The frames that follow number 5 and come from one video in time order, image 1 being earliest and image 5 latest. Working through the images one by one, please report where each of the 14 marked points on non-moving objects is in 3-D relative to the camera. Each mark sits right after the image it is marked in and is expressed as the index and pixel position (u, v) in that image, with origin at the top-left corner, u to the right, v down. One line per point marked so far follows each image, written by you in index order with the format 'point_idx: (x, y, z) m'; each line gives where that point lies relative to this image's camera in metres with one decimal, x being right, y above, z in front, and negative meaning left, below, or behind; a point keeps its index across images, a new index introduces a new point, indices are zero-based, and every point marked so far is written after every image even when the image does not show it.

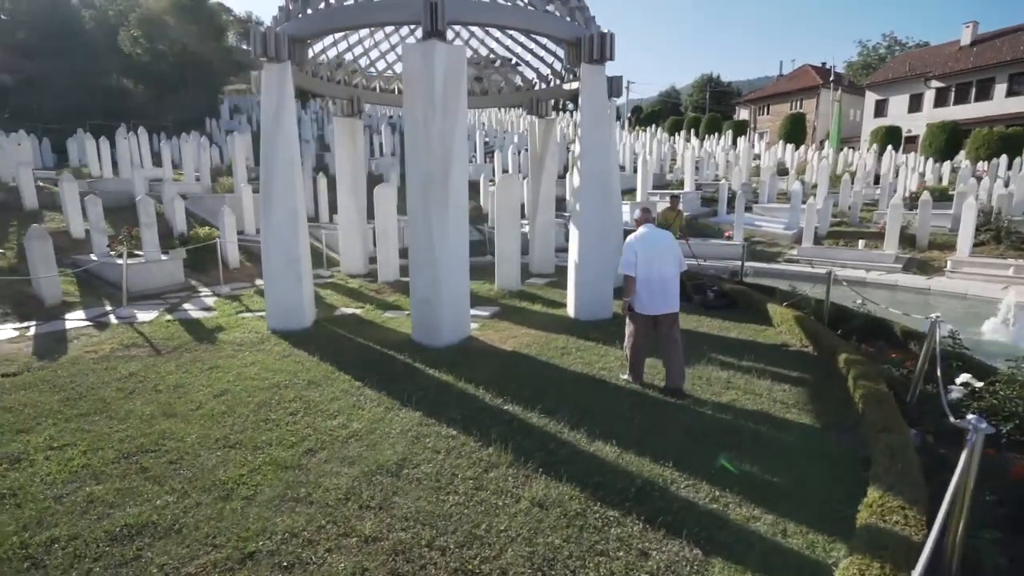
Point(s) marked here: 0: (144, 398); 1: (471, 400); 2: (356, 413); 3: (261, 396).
0: (-3.9, -1.2, +4.9) m
1: (-0.5, -1.2, +5.0) m
2: (-1.6, -1.3, +4.7) m
3: (-2.7, -1.2, +5.0) m
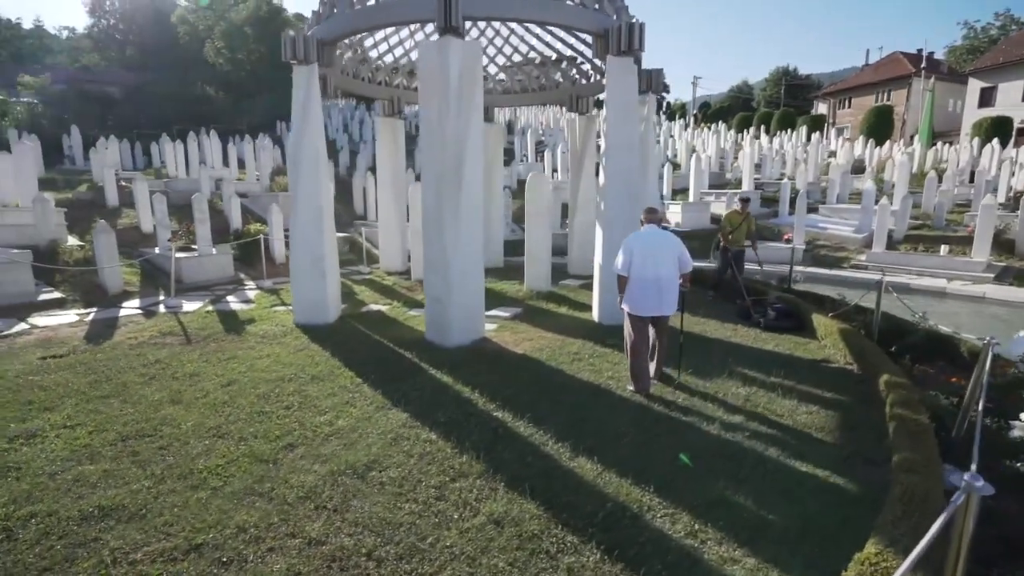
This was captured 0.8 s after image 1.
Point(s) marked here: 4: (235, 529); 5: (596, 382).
0: (-3.9, -1.1, +5.2) m
1: (-0.5, -1.2, +4.8) m
2: (-1.7, -1.2, +4.7) m
3: (-2.8, -1.1, +5.2) m
4: (-1.8, -1.6, +3.0) m
5: (+1.0, -1.1, +5.5) m
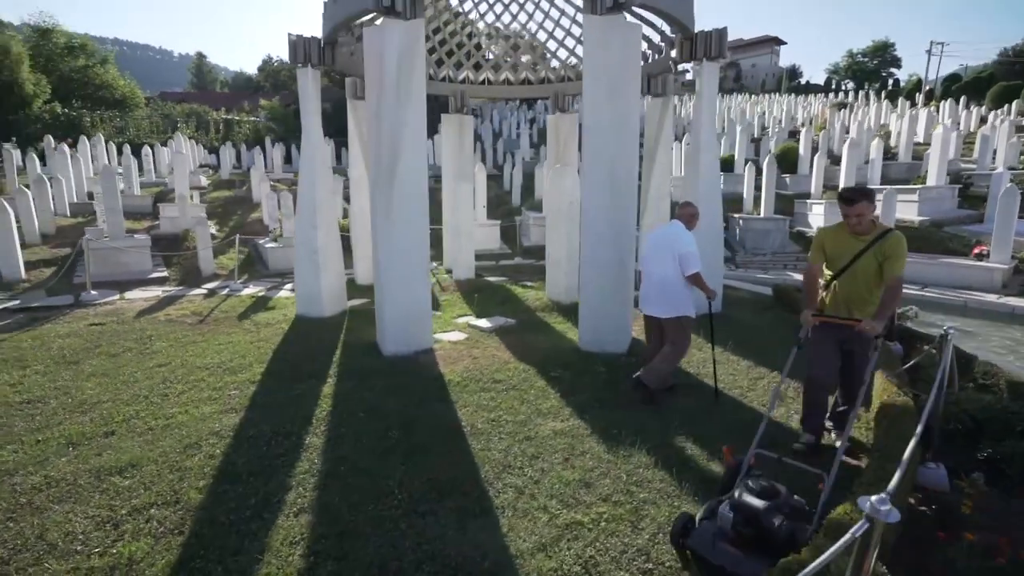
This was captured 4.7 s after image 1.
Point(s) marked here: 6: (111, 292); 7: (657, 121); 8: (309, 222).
0: (-5.1, -0.9, +6.0) m
1: (-2.1, -1.3, +4.4) m
2: (-3.2, -1.2, +4.7) m
3: (-4.0, -1.0, +5.5) m
4: (-3.9, -1.5, +3.2) m
5: (-0.3, -1.3, +4.5) m
6: (-7.7, -0.1, +8.9) m
7: (+2.9, +3.3, +9.1) m
8: (-3.4, +1.1, +7.8) m
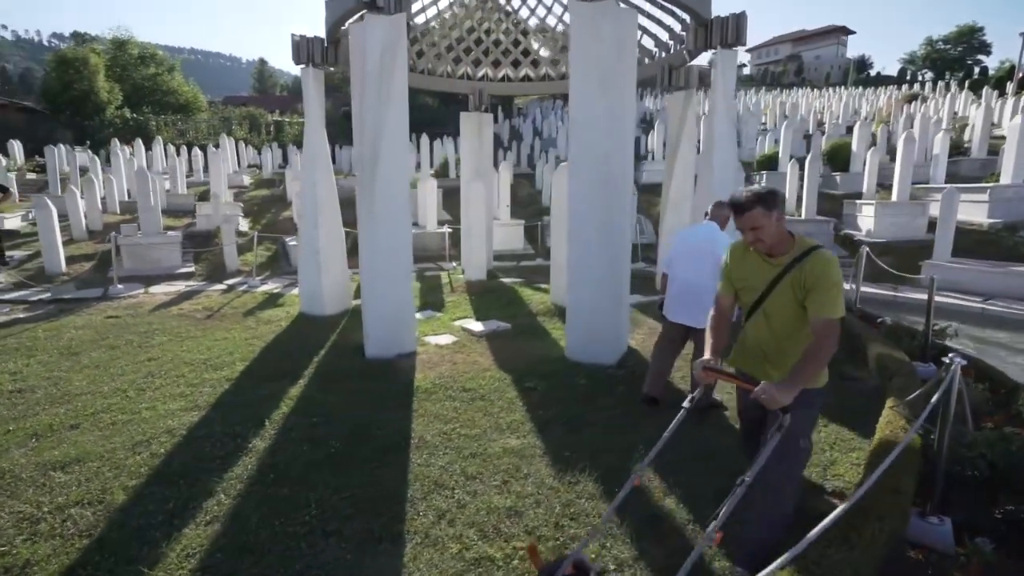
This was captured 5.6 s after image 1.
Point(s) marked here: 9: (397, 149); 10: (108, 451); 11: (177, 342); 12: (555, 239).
0: (-5.3, -0.8, +6.2) m
1: (-2.5, -1.3, +4.3) m
2: (-3.5, -1.2, +4.8) m
3: (-4.3, -1.0, +5.7) m
4: (-4.4, -1.5, +3.4) m
5: (-0.7, -1.3, +4.3) m
6: (-7.6, 0.0, +9.4) m
7: (+3.0, +3.1, +8.5) m
8: (-3.4, +1.1, +7.8) m
9: (-1.4, +1.7, +5.7) m
10: (-3.4, -1.4, +3.9) m
11: (-4.7, -0.8, +6.6) m
12: (+0.8, +0.9, +8.2) m
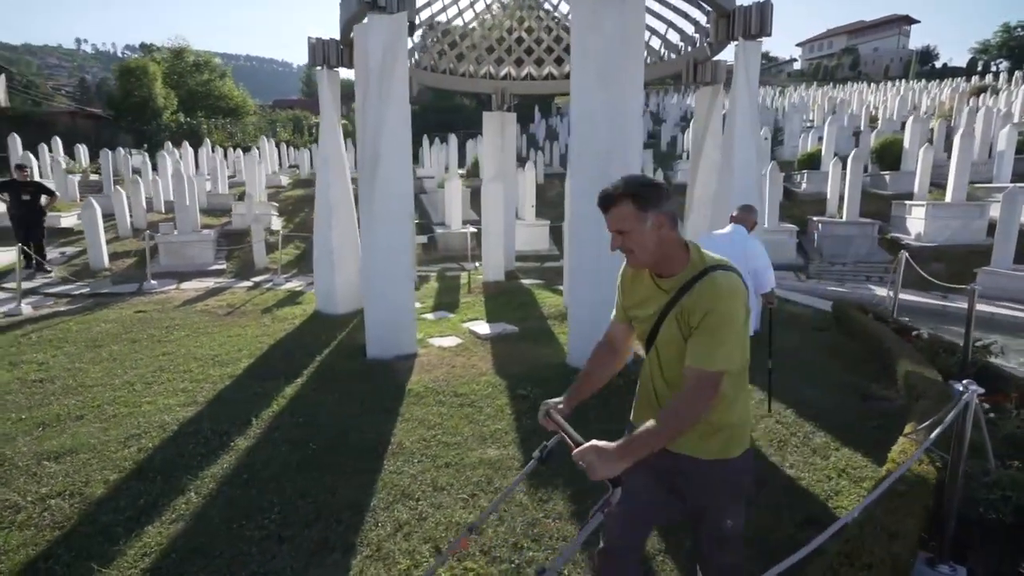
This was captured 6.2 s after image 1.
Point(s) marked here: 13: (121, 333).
0: (-5.3, -0.8, +6.5) m
1: (-2.6, -1.3, +4.4) m
2: (-3.6, -1.2, +4.9) m
3: (-4.3, -0.9, +5.9) m
4: (-4.7, -1.4, +3.6) m
5: (-0.9, -1.3, +4.2) m
6: (-7.2, +0.1, +9.8) m
7: (+3.3, +3.1, +8.1) m
8: (-3.2, +1.1, +8.0) m
9: (-1.4, +1.7, +5.7) m
10: (-3.6, -1.3, +4.0) m
11: (-4.7, -0.7, +6.8) m
12: (+1.0, +0.8, +8.0) m
13: (-5.8, -0.7, +6.9) m
